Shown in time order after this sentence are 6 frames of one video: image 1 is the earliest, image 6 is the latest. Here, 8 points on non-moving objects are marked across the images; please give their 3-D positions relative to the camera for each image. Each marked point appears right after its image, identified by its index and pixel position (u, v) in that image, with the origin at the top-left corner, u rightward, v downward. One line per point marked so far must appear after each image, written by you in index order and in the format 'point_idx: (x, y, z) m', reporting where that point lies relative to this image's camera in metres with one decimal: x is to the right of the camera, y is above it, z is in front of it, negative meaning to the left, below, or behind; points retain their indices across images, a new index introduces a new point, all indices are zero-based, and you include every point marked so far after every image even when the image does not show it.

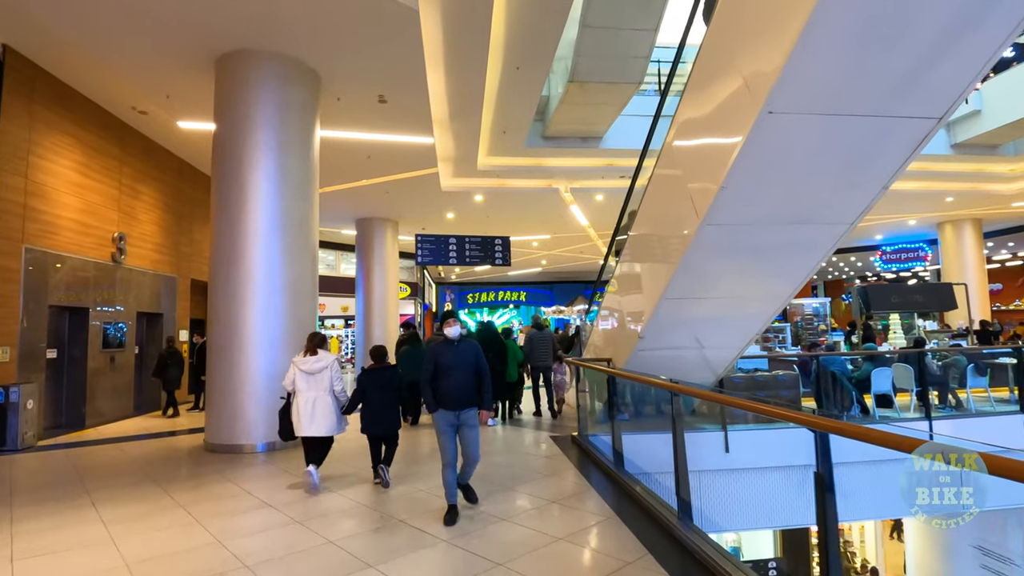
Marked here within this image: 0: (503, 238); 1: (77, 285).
0: (-0.1, +0.9, +9.6) m
1: (-5.6, 0.0, +7.5) m
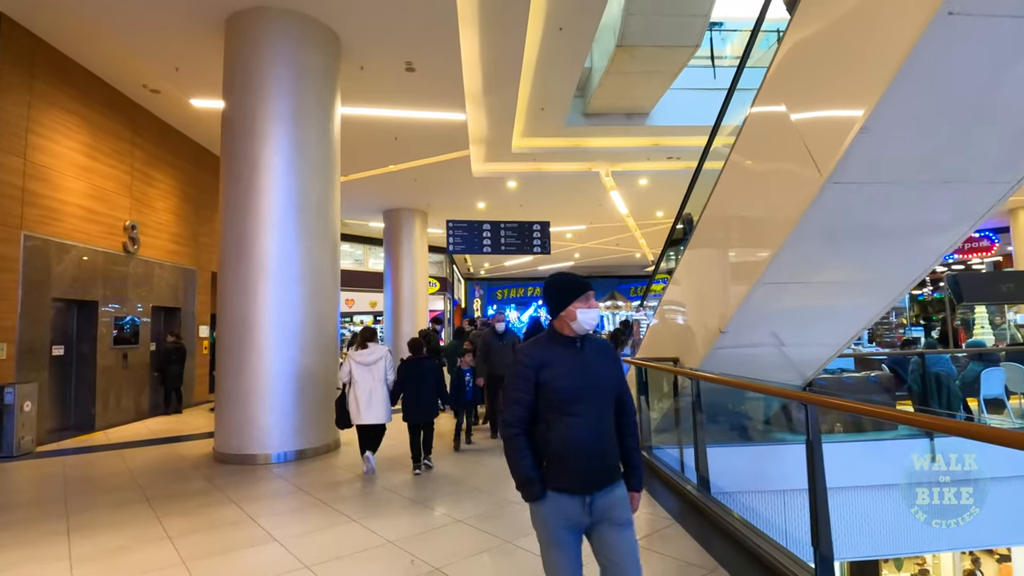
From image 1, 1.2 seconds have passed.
0: (+0.5, +1.0, +8.8) m
1: (-5.1, +0.1, +6.9) m
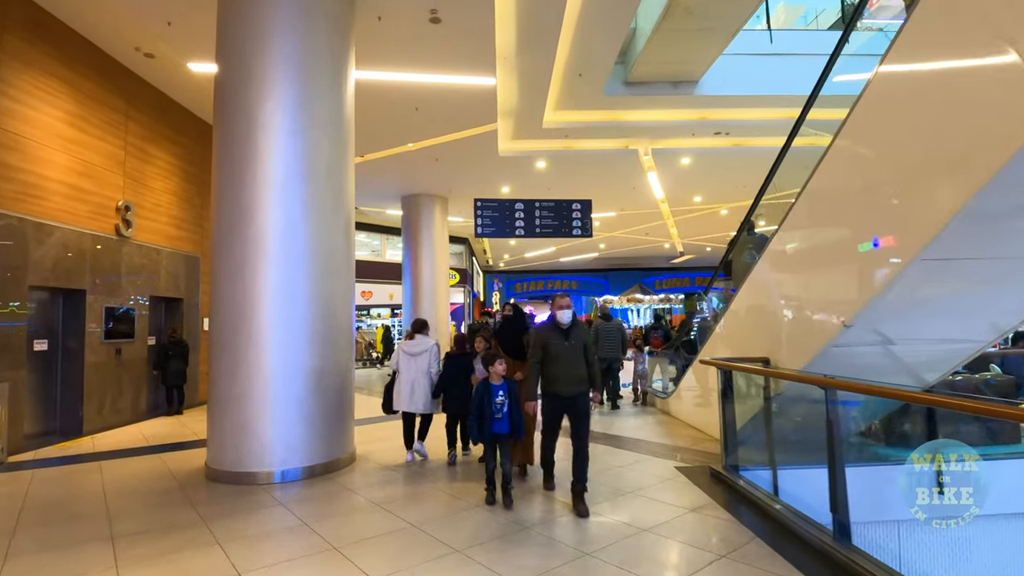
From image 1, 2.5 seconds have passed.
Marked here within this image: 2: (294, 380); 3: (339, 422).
0: (+1.0, +1.2, +7.9) m
1: (-4.7, +0.3, +6.1) m
2: (-1.6, -0.7, +4.2) m
3: (-1.3, -1.0, +4.5) m
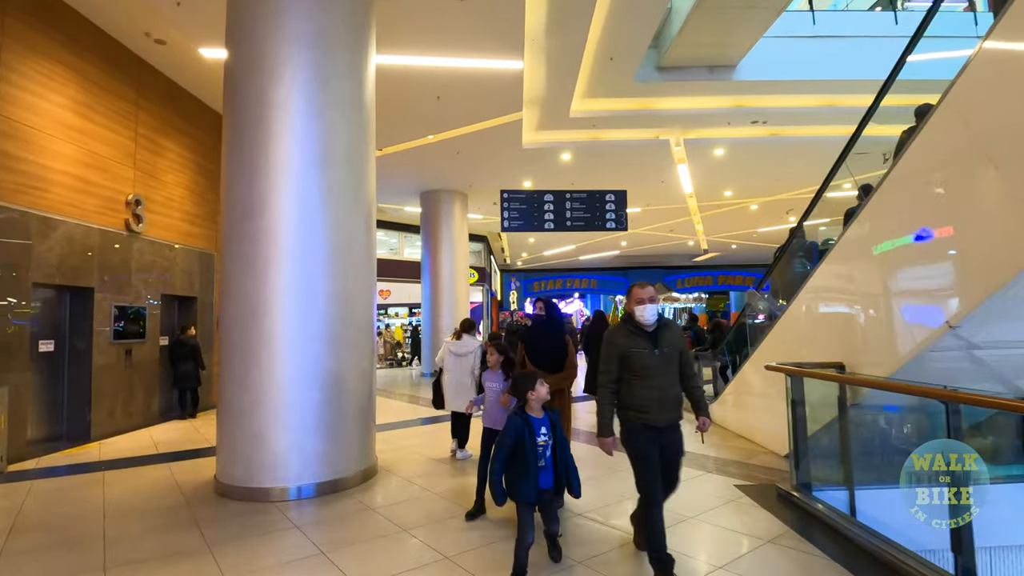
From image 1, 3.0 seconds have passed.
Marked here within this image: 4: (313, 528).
0: (+1.3, +1.2, +7.4) m
1: (-4.4, +0.3, +5.8) m
2: (-1.4, -0.6, +3.8) m
3: (-1.1, -1.0, +4.1) m
4: (-1.1, -1.3, +3.2) m
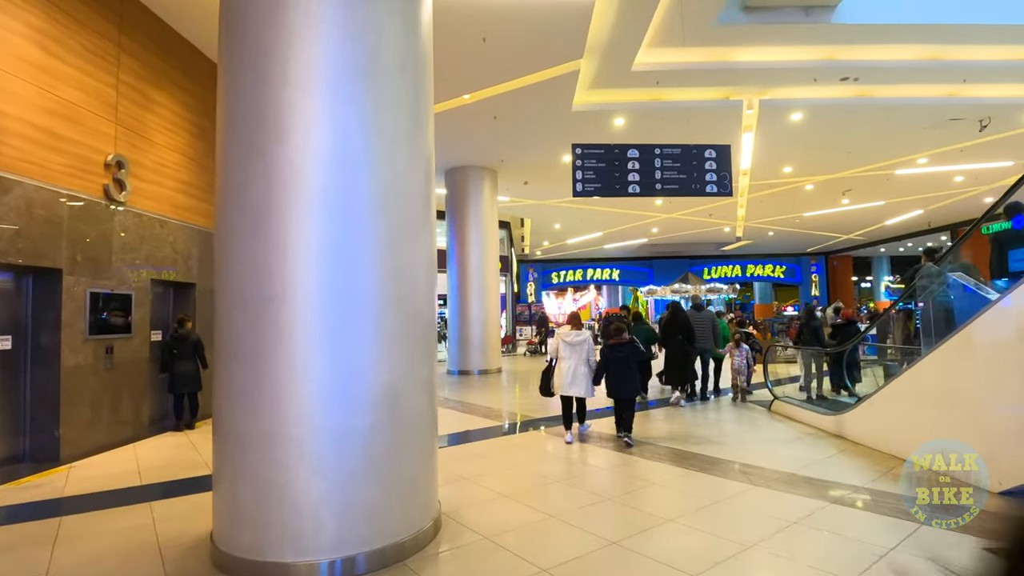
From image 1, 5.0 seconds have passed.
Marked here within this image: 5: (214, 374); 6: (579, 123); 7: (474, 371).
0: (+2.0, +1.4, +6.1) m
1: (-3.8, +0.5, +4.6) m
2: (-0.7, -0.5, +2.6) m
3: (-0.5, -0.9, +2.8) m
4: (-0.5, -1.2, +2.0) m
5: (-1.4, -0.4, +2.7) m
6: (+1.0, +2.5, +8.8) m
7: (-0.7, -1.6, +11.1) m
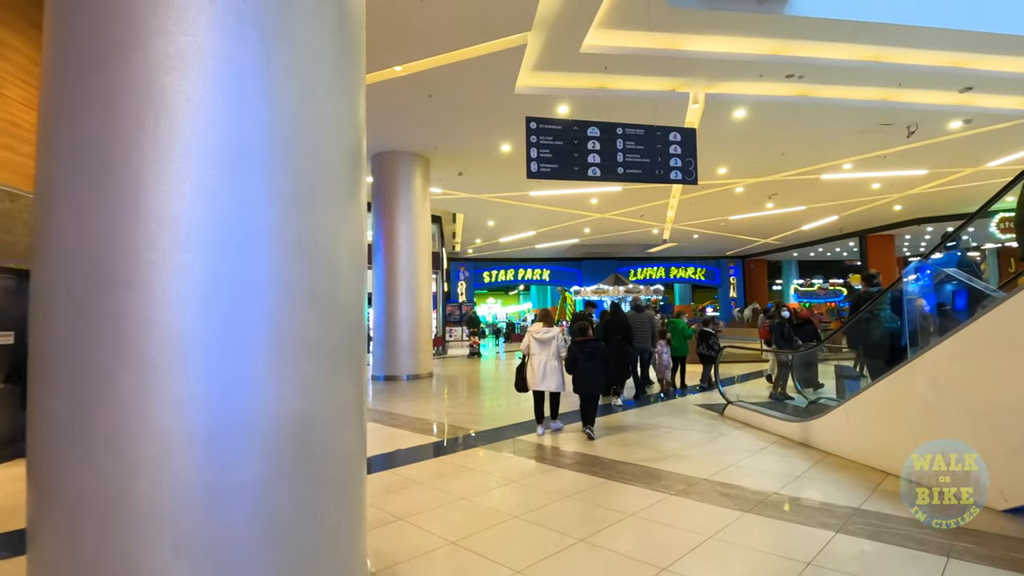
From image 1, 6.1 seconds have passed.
0: (+1.4, +1.4, +5.6) m
1: (-4.1, +0.5, +3.4) m
2: (-0.8, -0.5, +1.8) m
3: (-0.6, -0.8, +2.1) m
4: (-0.5, -1.2, +1.2) m
5: (-1.5, -0.3, +1.9) m
6: (+0.1, +2.6, +8.2) m
7: (-2.0, -1.6, +10.3) m
